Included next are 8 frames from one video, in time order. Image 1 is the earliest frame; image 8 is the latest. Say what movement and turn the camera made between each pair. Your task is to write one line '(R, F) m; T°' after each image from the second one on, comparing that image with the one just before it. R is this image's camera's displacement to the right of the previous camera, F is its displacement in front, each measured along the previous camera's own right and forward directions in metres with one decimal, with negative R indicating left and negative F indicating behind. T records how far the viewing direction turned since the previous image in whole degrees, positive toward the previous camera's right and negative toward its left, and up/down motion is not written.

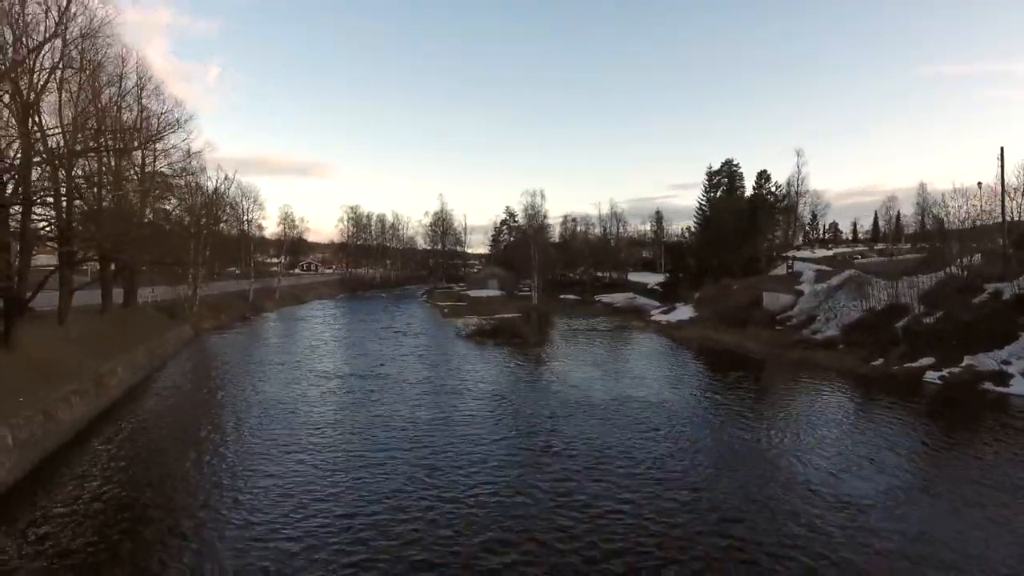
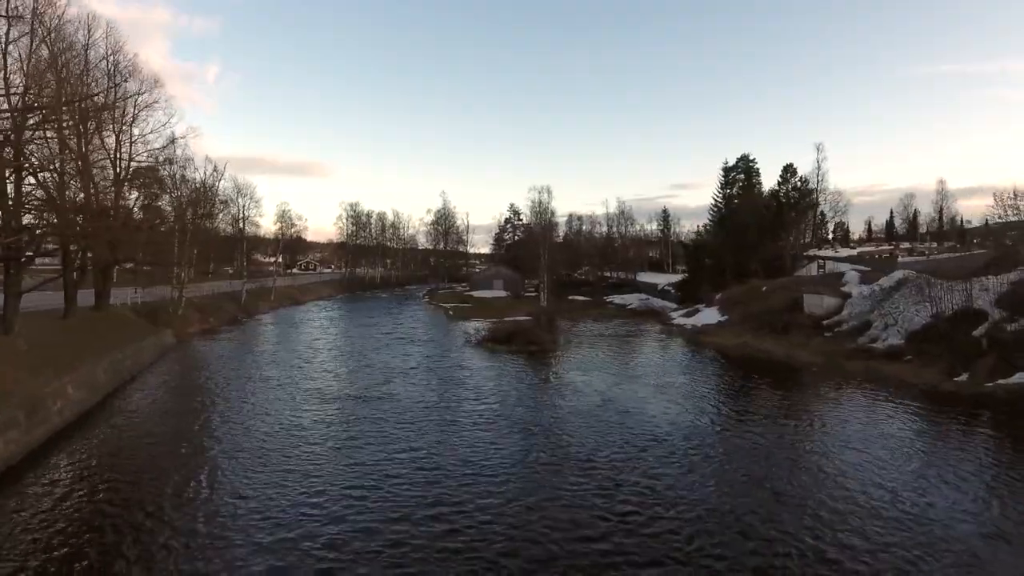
(-1.0, +3.5) m; 0°
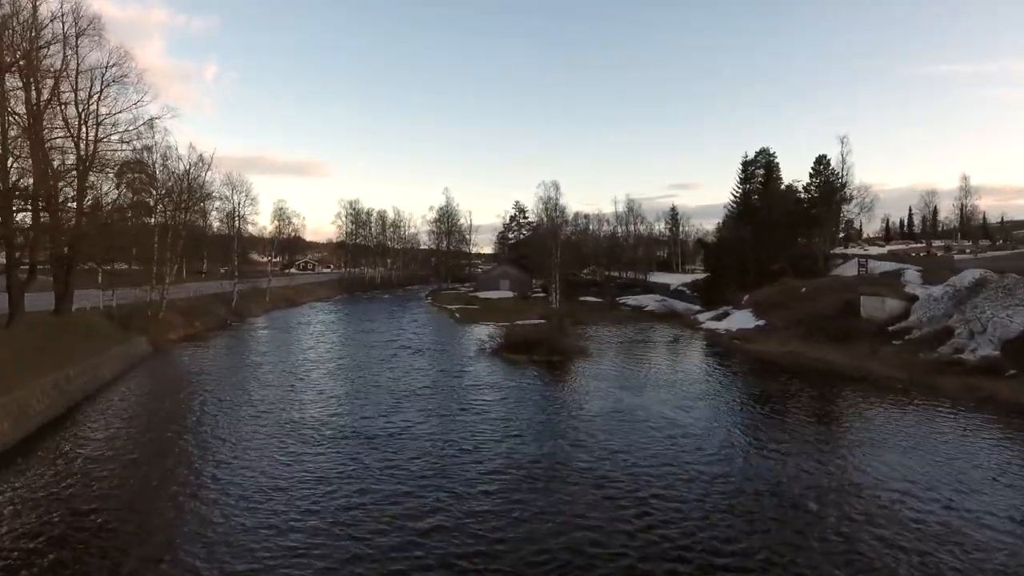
(-1.1, +3.9) m; 0°
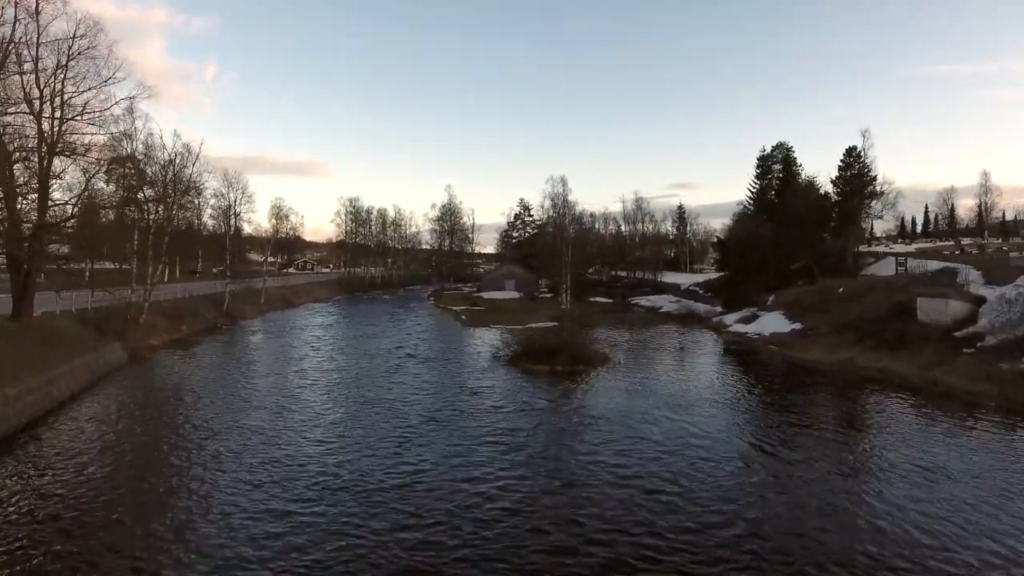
(-0.8, +3.1) m; 0°
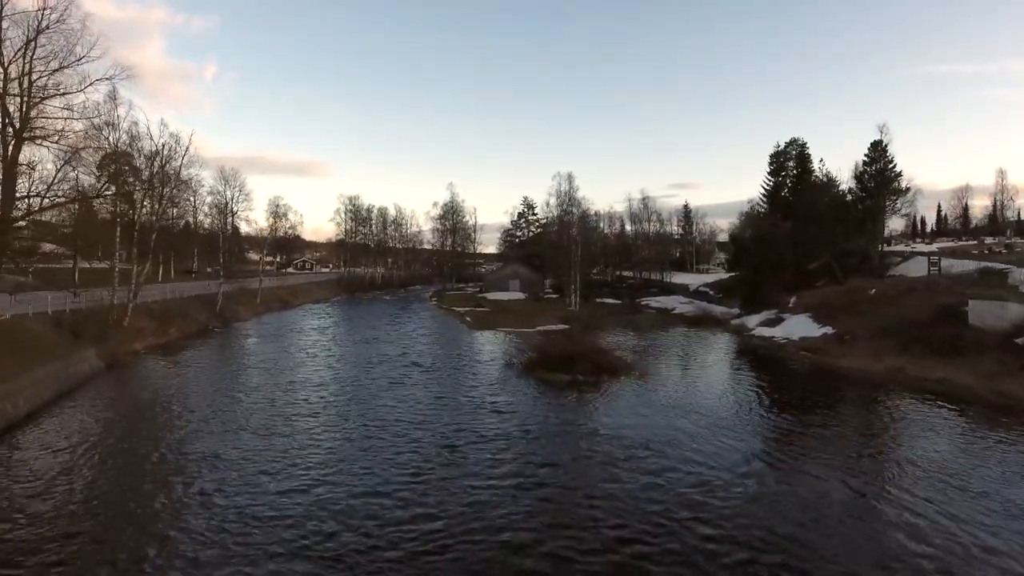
(-0.6, +2.3) m; 0°
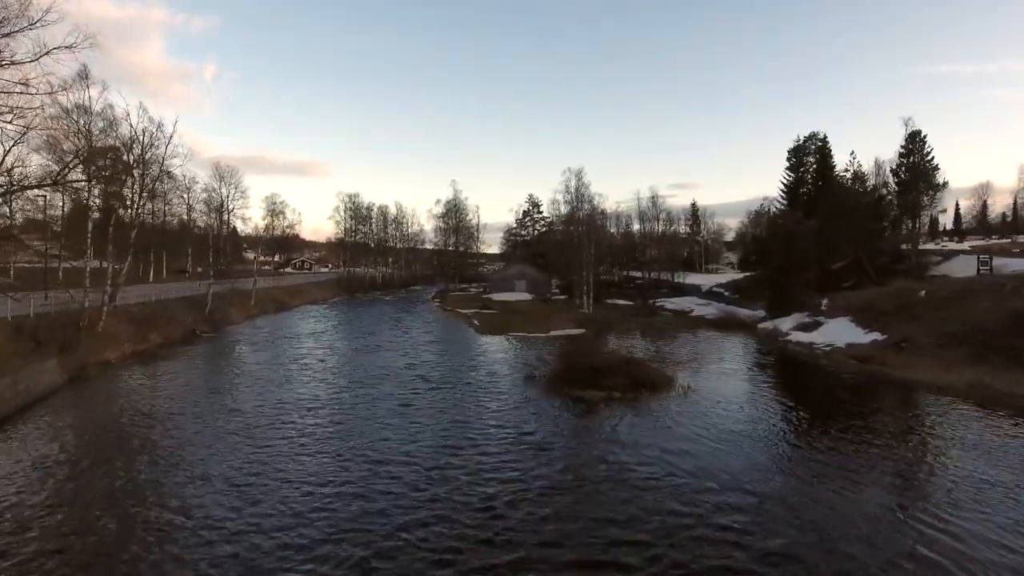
(-0.8, +3.1) m; 0°
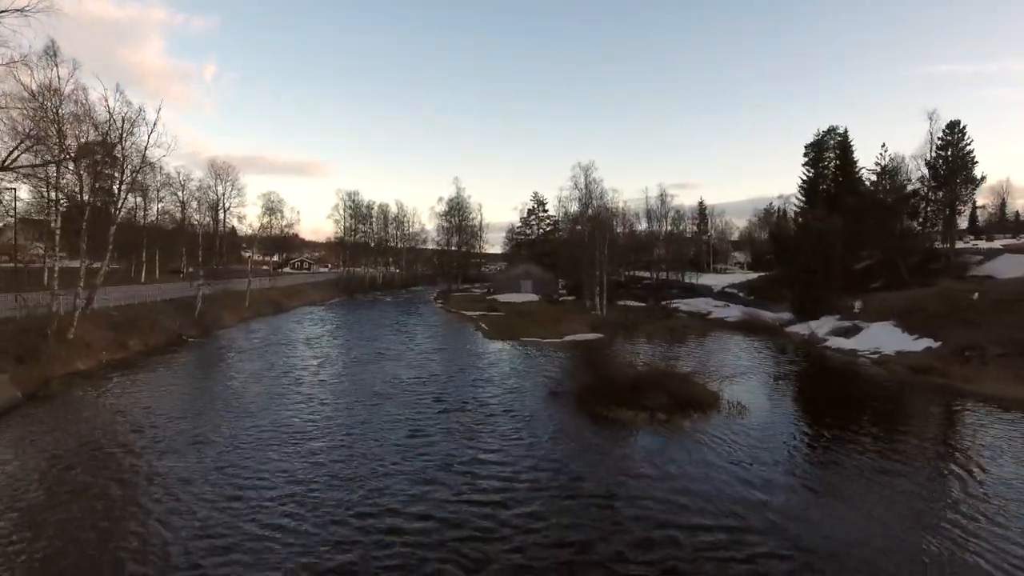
(-0.7, +2.7) m; 0°
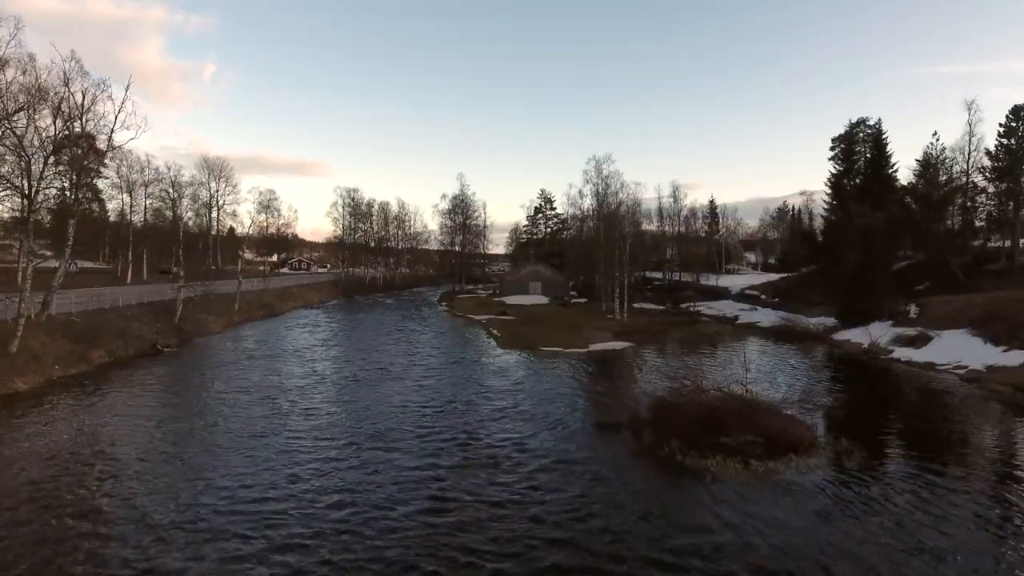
(-1.0, +3.9) m; 0°
